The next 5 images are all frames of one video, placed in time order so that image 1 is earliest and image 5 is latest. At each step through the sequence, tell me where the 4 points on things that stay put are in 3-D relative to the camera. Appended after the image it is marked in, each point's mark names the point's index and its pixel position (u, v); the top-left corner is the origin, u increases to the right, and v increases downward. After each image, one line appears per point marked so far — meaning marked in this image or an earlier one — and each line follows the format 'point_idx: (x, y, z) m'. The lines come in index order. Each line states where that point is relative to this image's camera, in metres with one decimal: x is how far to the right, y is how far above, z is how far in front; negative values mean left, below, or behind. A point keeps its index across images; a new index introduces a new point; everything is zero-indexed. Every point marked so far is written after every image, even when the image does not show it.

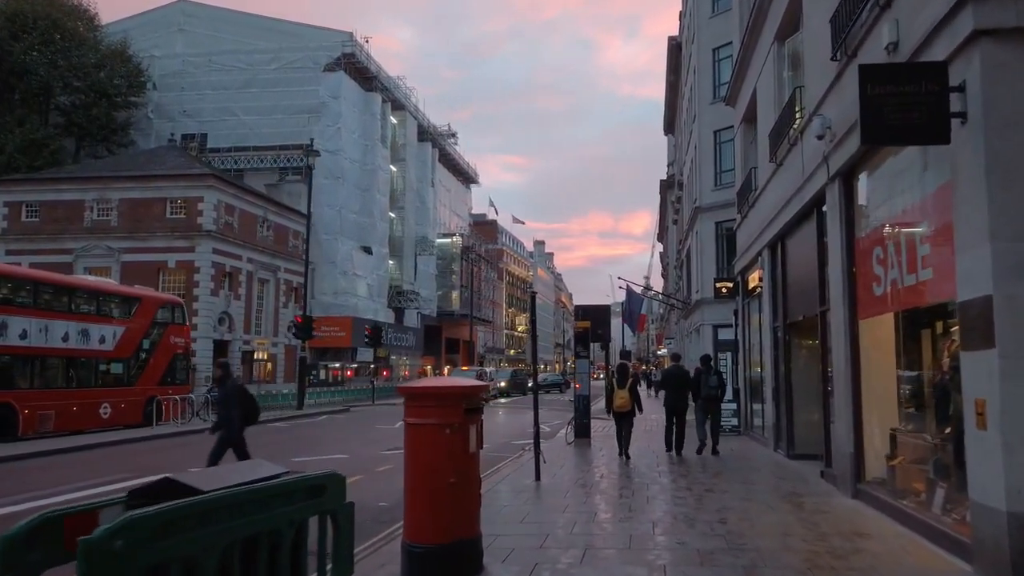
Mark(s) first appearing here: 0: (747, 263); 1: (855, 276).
0: (+5.4, +0.6, +18.7) m
1: (+4.1, +0.1, +9.9) m
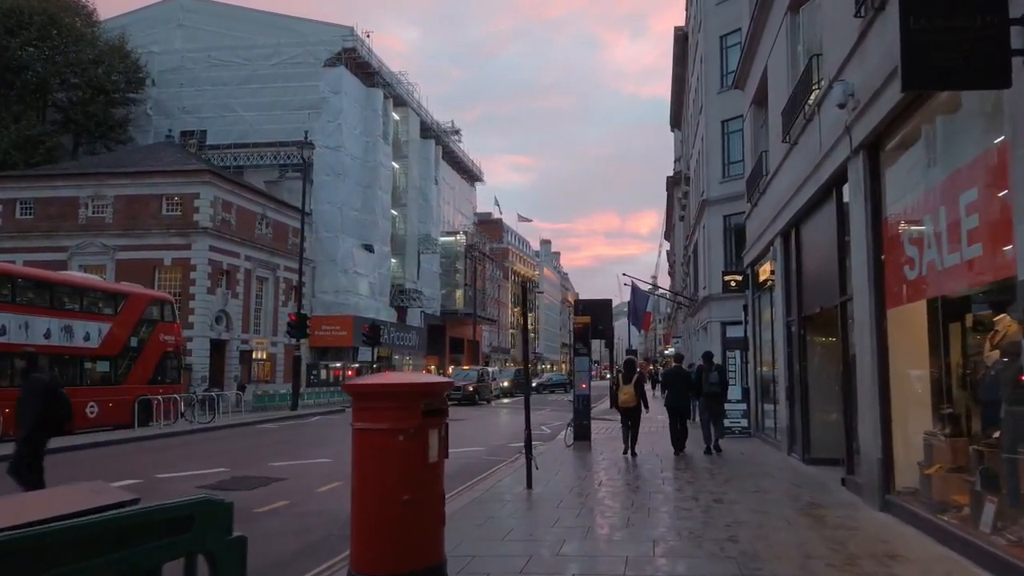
0: (+5.3, +0.7, +17.6) m
1: (+4.0, +0.3, +8.8) m
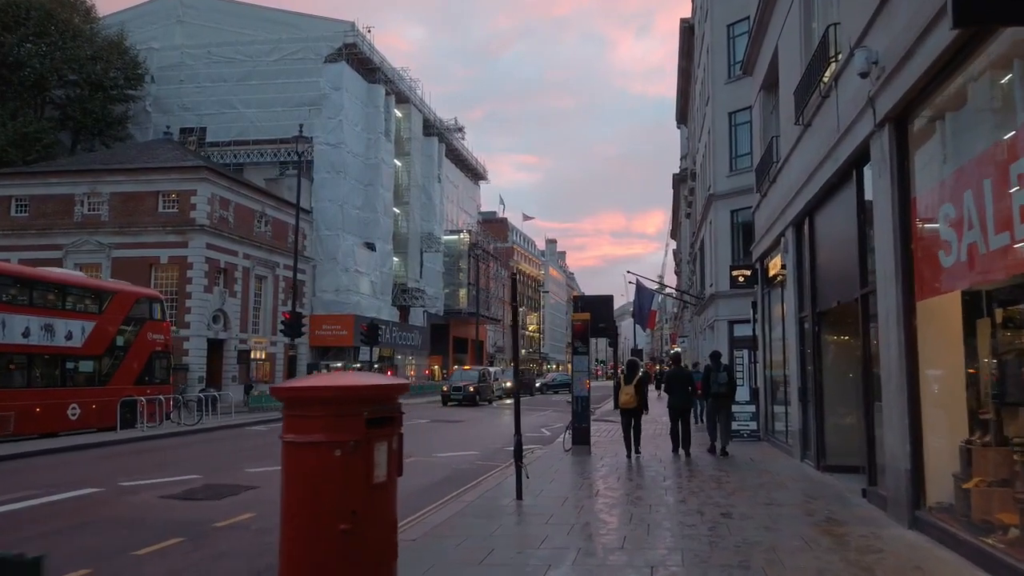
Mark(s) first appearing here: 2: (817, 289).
0: (+5.2, +0.8, +16.6) m
1: (+3.8, +0.4, +7.8) m
2: (+4.6, 0.0, +12.4) m
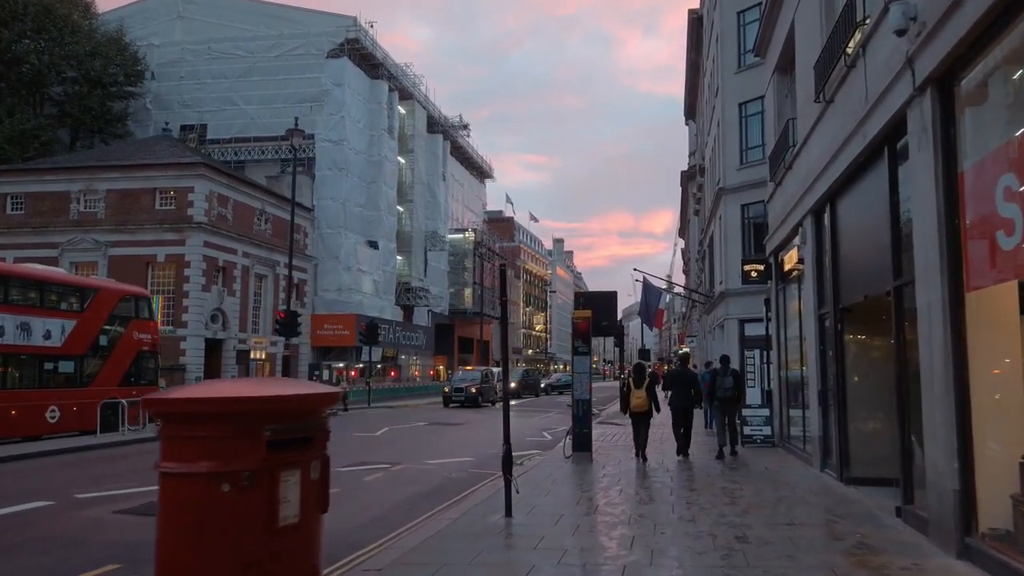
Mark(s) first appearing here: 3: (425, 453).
0: (+5.1, +0.9, +15.5) m
1: (+3.7, +0.5, +6.7) m
2: (+4.5, +0.1, +11.3) m
3: (-1.9, -3.7, +18.3) m
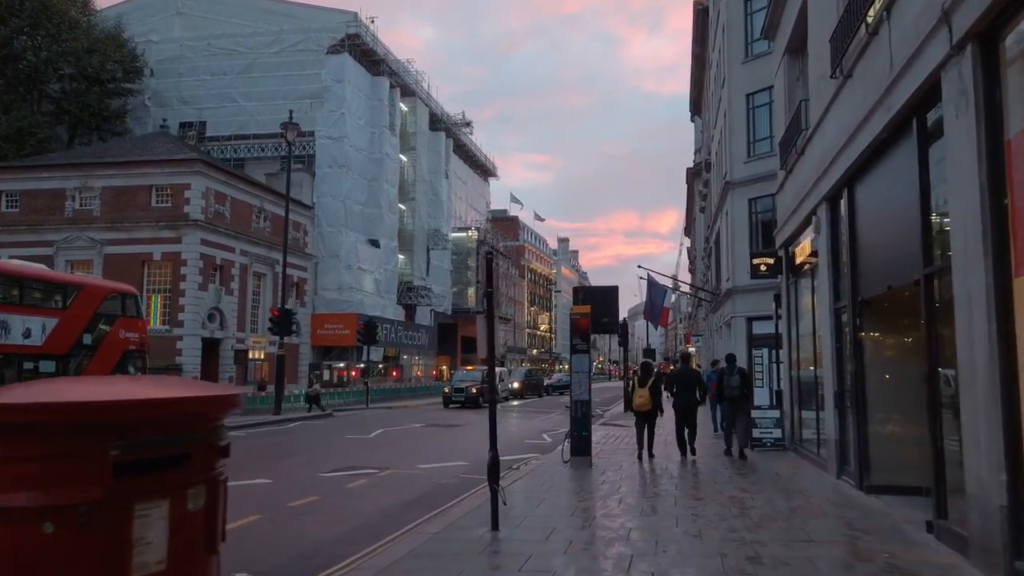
0: (+5.0, +1.0, +14.6) m
1: (+3.5, +0.6, +5.9) m
2: (+4.4, +0.2, +10.4) m
3: (-2.0, -3.6, +17.5) m
